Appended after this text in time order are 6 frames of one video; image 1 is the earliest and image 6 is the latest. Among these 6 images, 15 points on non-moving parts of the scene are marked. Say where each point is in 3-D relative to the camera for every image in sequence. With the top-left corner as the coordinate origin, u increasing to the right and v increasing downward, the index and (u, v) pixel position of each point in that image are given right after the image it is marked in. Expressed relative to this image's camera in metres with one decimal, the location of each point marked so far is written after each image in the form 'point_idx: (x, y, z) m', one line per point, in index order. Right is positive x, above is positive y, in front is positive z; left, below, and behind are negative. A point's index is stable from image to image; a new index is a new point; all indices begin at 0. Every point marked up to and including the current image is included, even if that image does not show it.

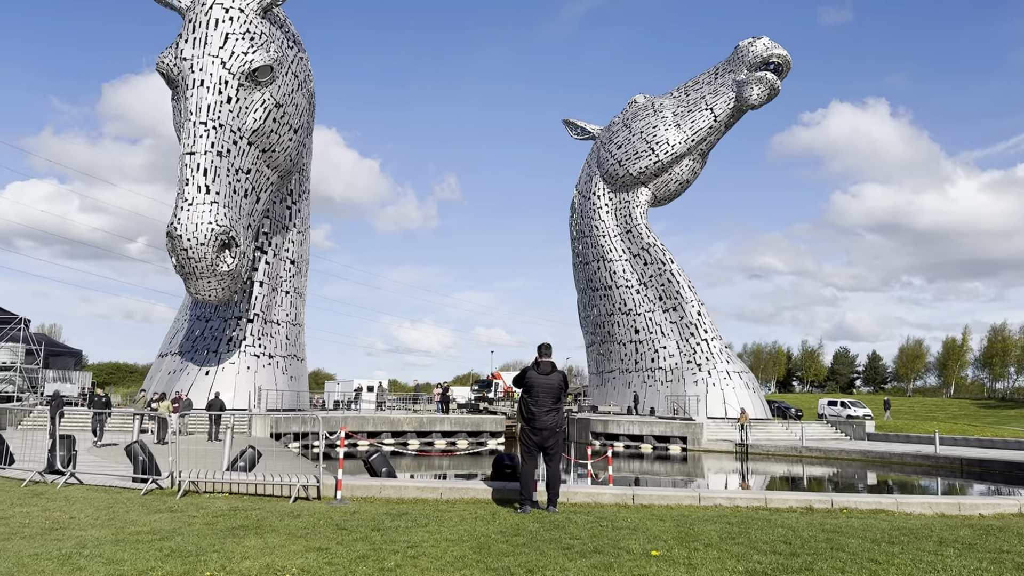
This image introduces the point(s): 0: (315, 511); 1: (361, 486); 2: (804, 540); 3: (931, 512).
0: (-1.3, -1.5, +5.7) m
1: (-1.2, -1.6, +6.6) m
2: (+1.5, -1.3, +4.6) m
3: (+3.1, -1.6, +6.2) m
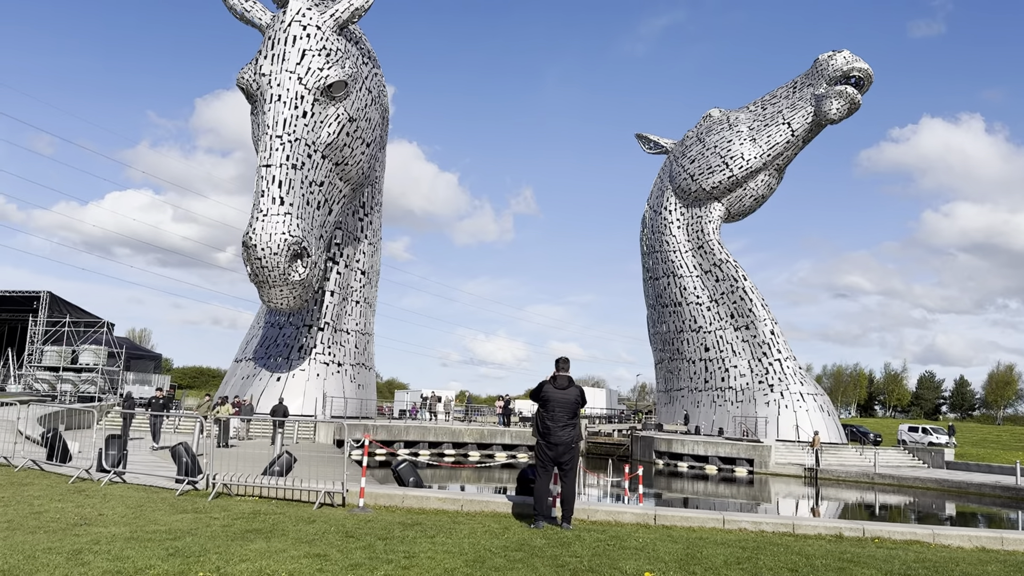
0: (-1.2, -1.6, +5.7) m
1: (-1.0, -1.6, +6.6) m
2: (+1.5, -1.4, +4.4) m
3: (+3.2, -1.8, +5.9) m
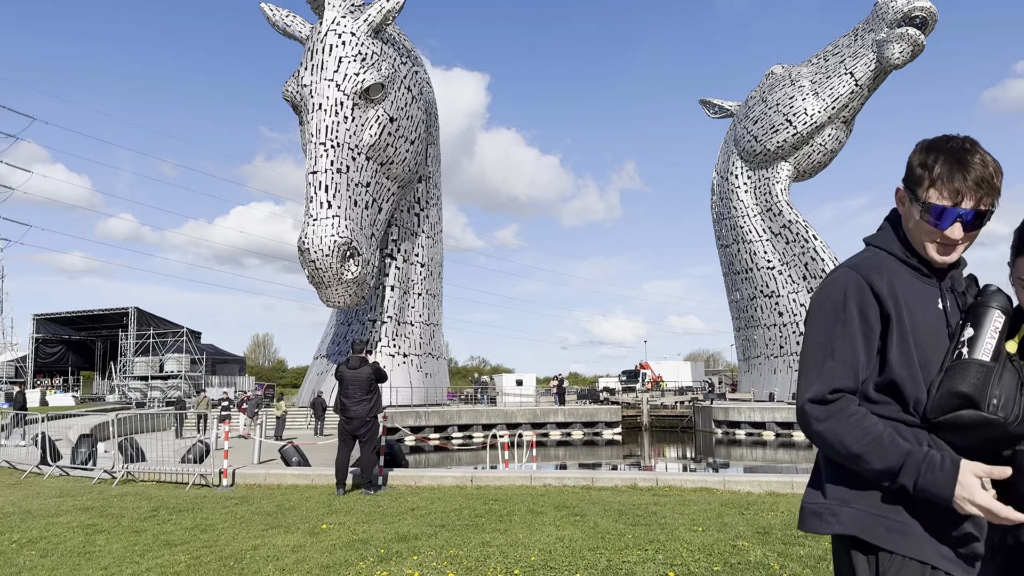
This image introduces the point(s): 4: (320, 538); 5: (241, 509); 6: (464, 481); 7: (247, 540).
0: (-2.6, -1.6, +6.5) m
1: (-2.3, -1.6, +7.4) m
2: (-0.1, -1.3, +4.8) m
3: (+1.8, -1.5, +6.1) m
4: (-1.0, -1.2, +4.2) m
5: (-1.8, -1.5, +5.6) m
6: (-0.4, -1.5, +6.7) m
7: (-1.3, -1.3, +4.3) m
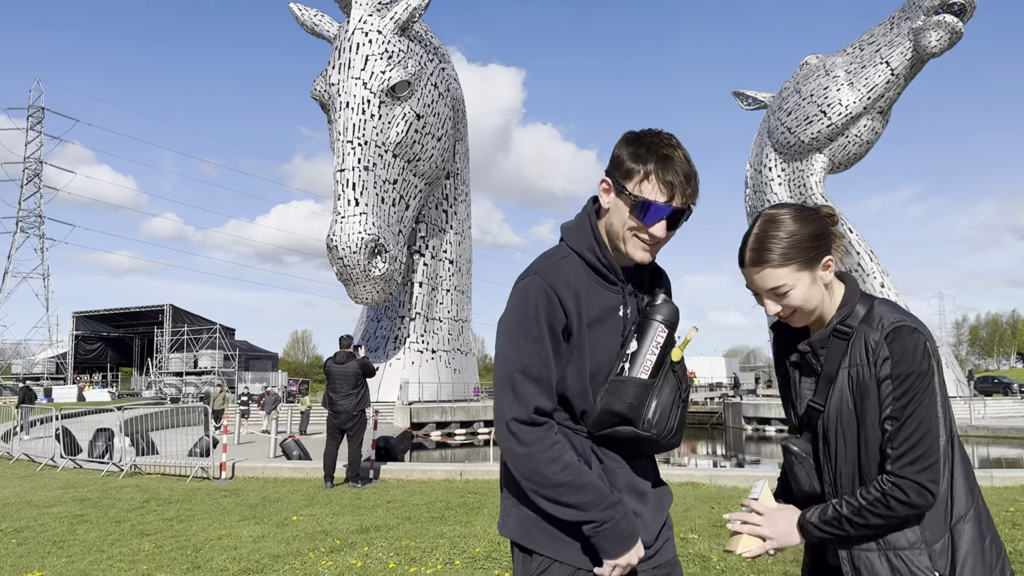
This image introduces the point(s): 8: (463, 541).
0: (-2.7, -1.6, +6.7) m
1: (-2.3, -1.6, +7.5) m
2: (-0.2, -1.3, +4.9) m
3: (+1.7, -1.4, +6.1) m
4: (-1.1, -1.2, +4.3) m
5: (-1.9, -1.4, +5.7) m
6: (-0.5, -1.5, +6.7) m
7: (-1.5, -1.2, +4.4) m
8: (-0.2, -1.1, +3.8) m
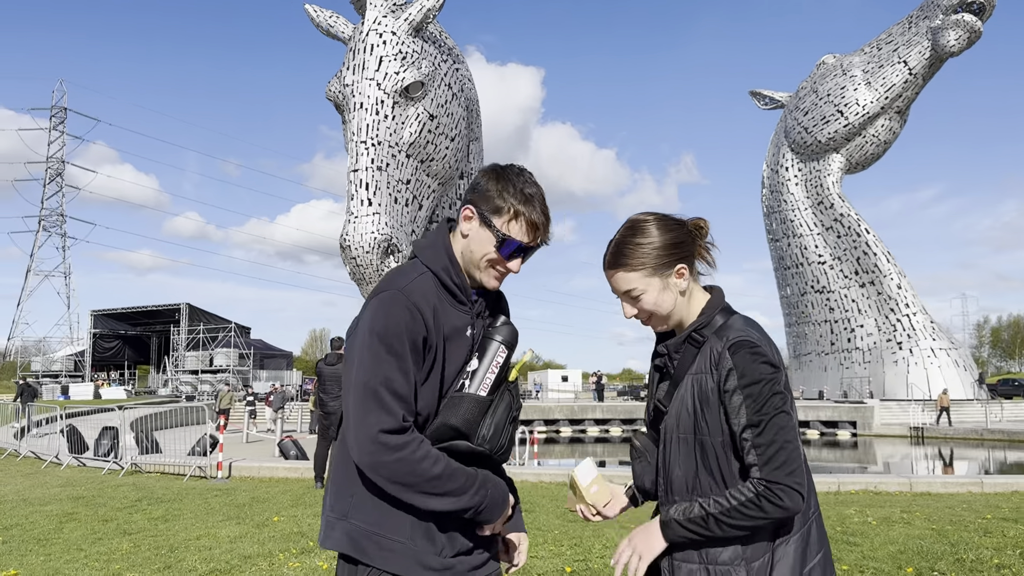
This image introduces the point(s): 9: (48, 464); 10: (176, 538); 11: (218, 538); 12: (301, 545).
0: (-2.8, -1.6, +6.8) m
1: (-2.4, -1.6, +7.6) m
2: (-0.3, -1.3, +4.9) m
3: (+1.6, -1.4, +6.1) m
4: (-1.3, -1.2, +4.4) m
5: (-2.0, -1.4, +5.8) m
6: (-0.5, -1.5, +6.8) m
7: (-1.6, -1.3, +4.4) m
8: (-0.3, -1.2, +3.9) m
9: (-5.5, -2.1, +10.1) m
10: (-1.7, -1.2, +4.2) m
11: (-1.4, -1.2, +4.2) m
12: (-1.0, -1.2, +3.9) m
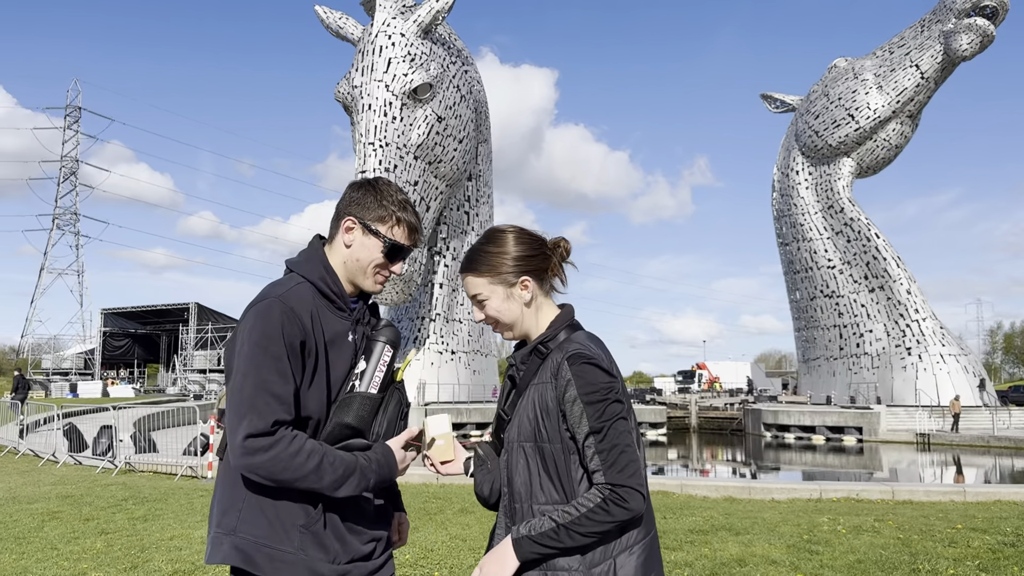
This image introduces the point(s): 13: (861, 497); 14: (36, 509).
0: (-2.9, -1.6, +6.8) m
1: (-2.5, -1.6, +7.7) m
2: (-0.5, -1.3, +5.0) m
3: (+1.5, -1.5, +6.1) m
4: (-1.4, -1.3, +4.4) m
5: (-2.1, -1.5, +5.8) m
6: (-0.7, -1.5, +6.8) m
7: (-1.8, -1.3, +4.5) m
8: (-0.5, -1.2, +3.9) m
9: (-5.6, -2.1, +10.2) m
10: (-1.8, -1.3, +4.3) m
11: (-1.6, -1.3, +4.3) m
12: (-1.1, -1.2, +3.9) m
13: (+2.4, -1.5, +5.9) m
14: (-3.2, -1.5, +5.7) m
